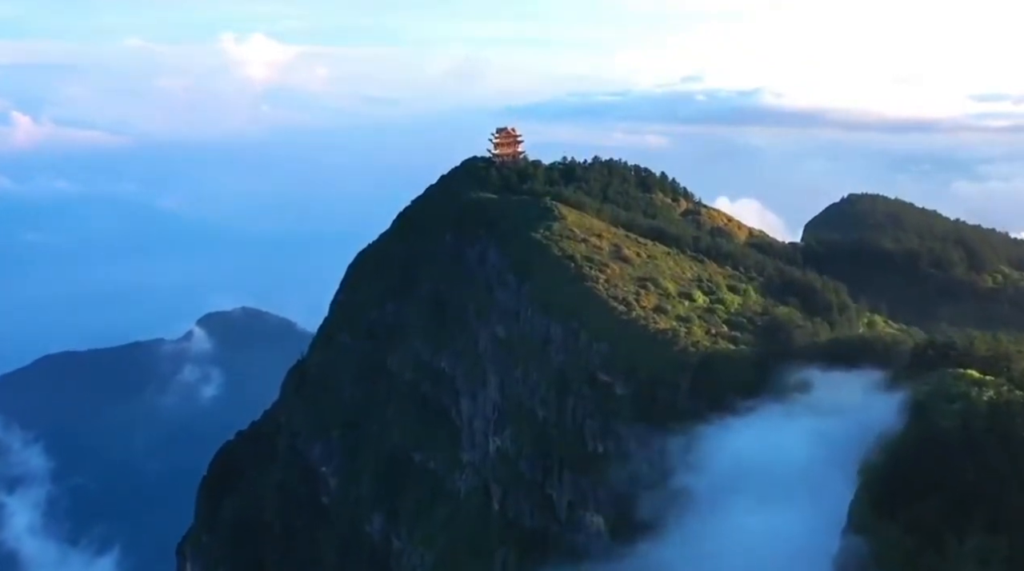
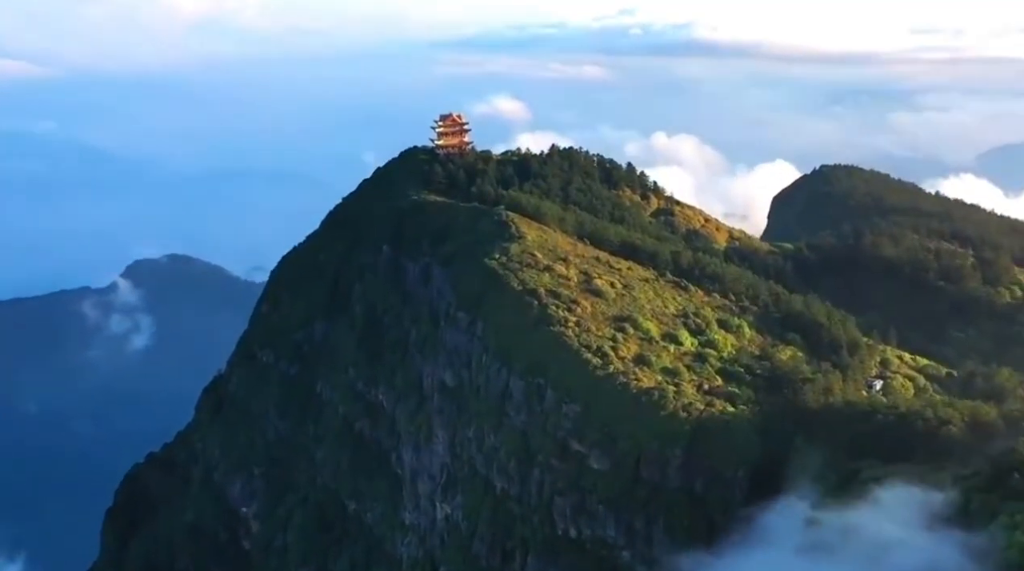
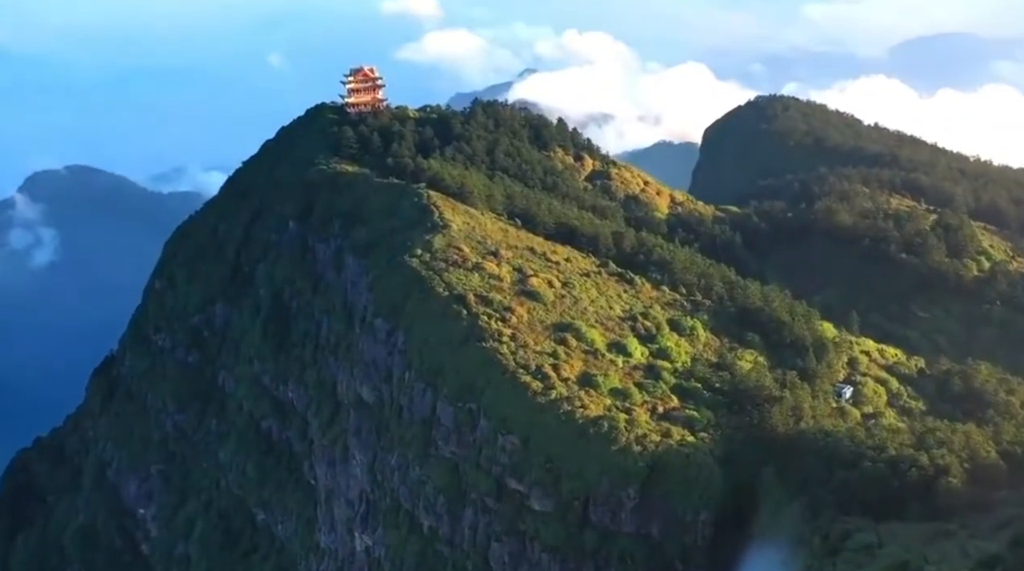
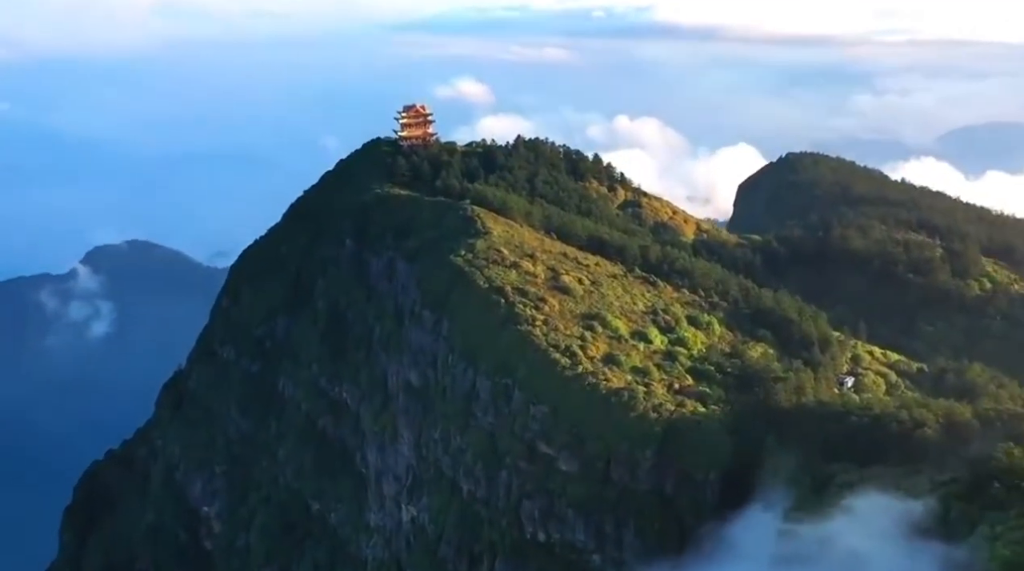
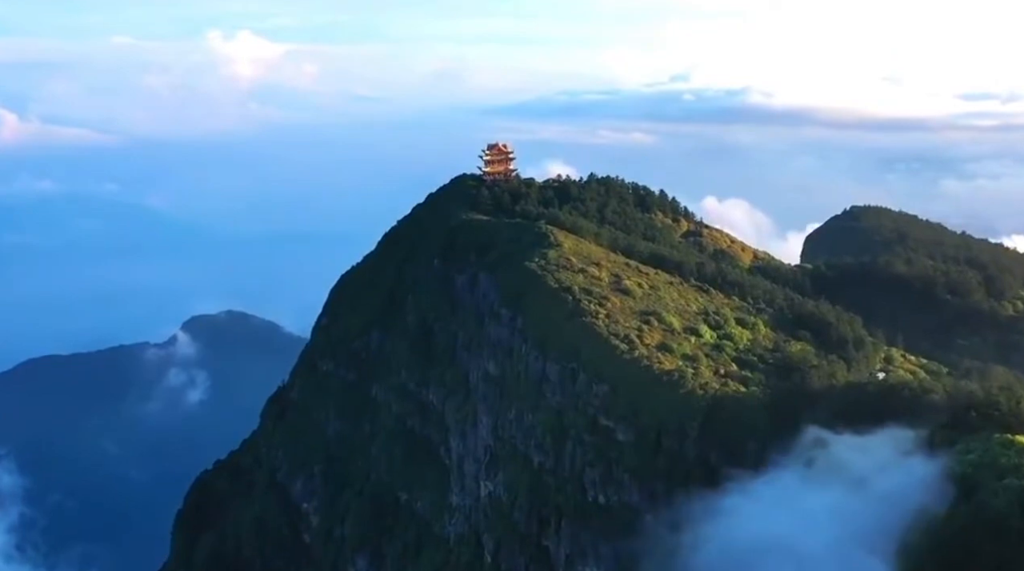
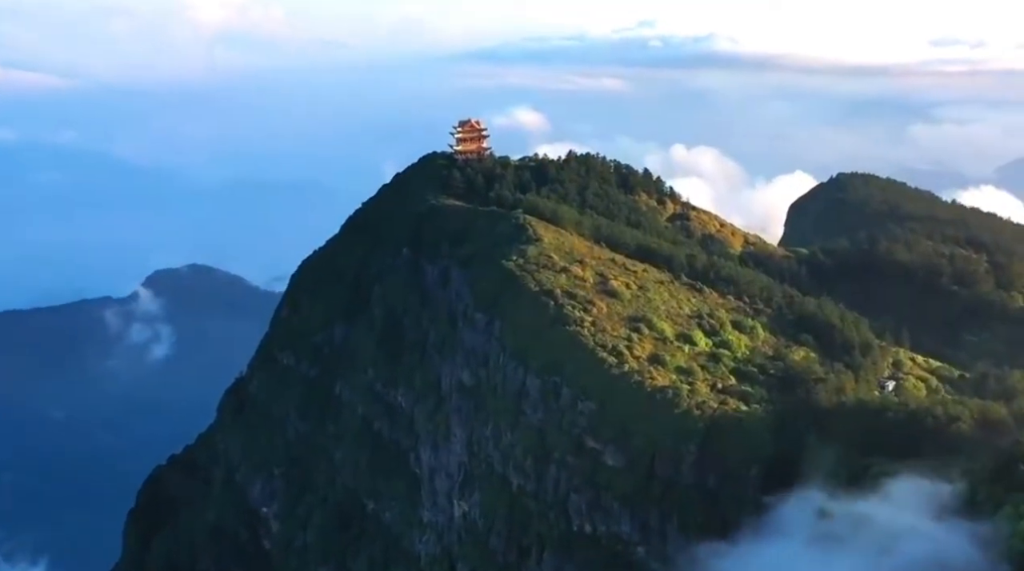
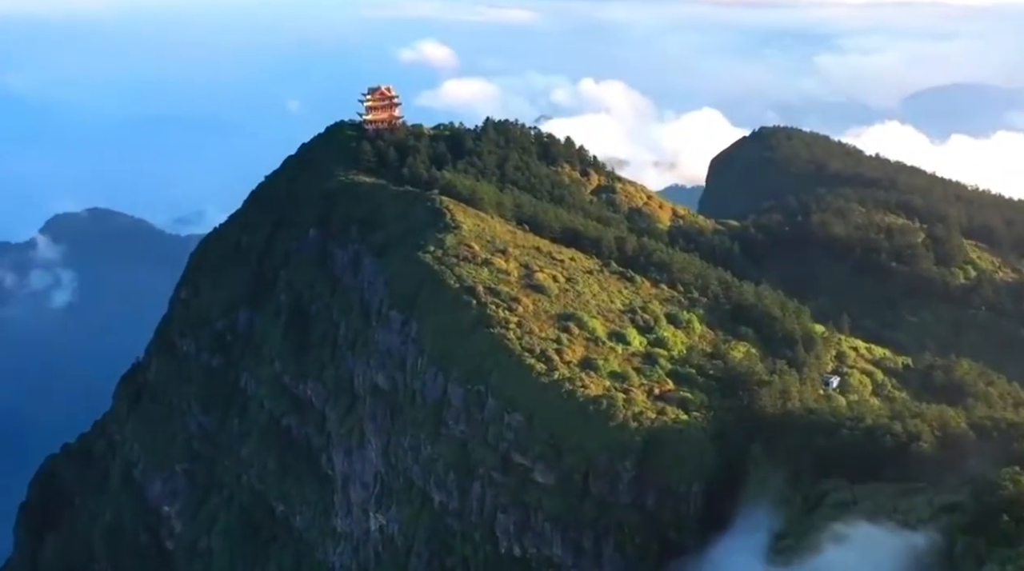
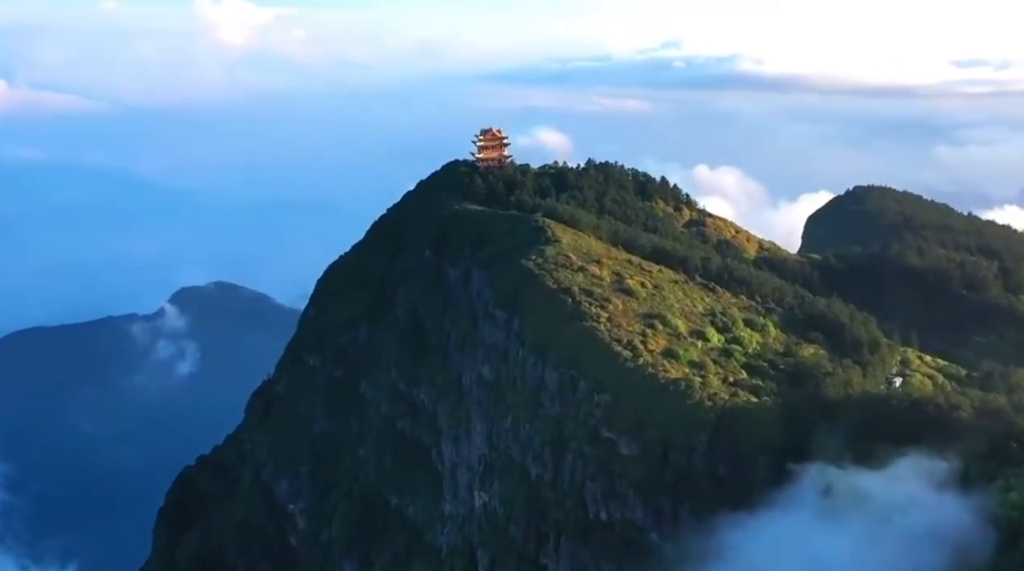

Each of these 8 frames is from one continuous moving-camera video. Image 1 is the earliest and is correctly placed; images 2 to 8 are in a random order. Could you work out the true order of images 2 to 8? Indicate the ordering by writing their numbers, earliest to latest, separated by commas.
5, 8, 6, 2, 4, 7, 3
